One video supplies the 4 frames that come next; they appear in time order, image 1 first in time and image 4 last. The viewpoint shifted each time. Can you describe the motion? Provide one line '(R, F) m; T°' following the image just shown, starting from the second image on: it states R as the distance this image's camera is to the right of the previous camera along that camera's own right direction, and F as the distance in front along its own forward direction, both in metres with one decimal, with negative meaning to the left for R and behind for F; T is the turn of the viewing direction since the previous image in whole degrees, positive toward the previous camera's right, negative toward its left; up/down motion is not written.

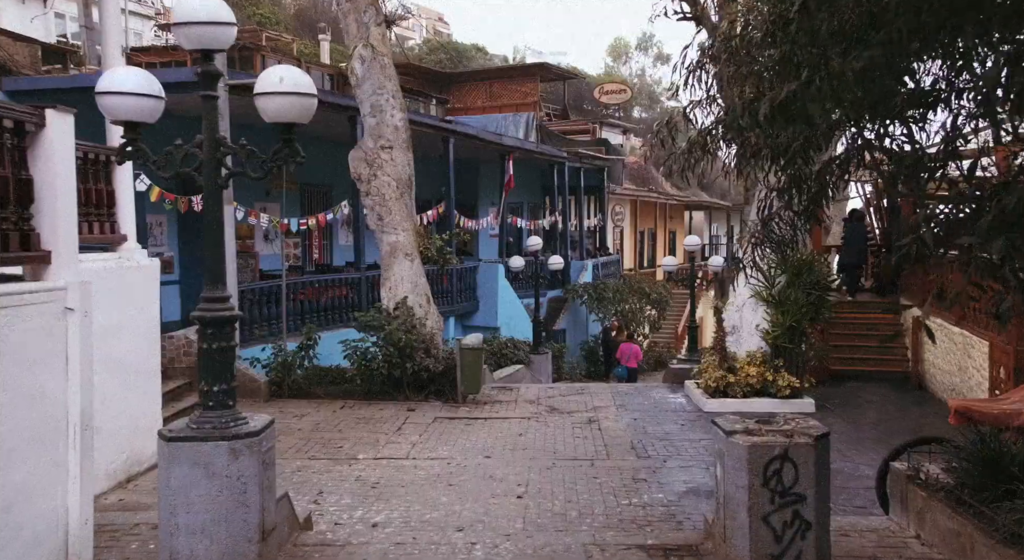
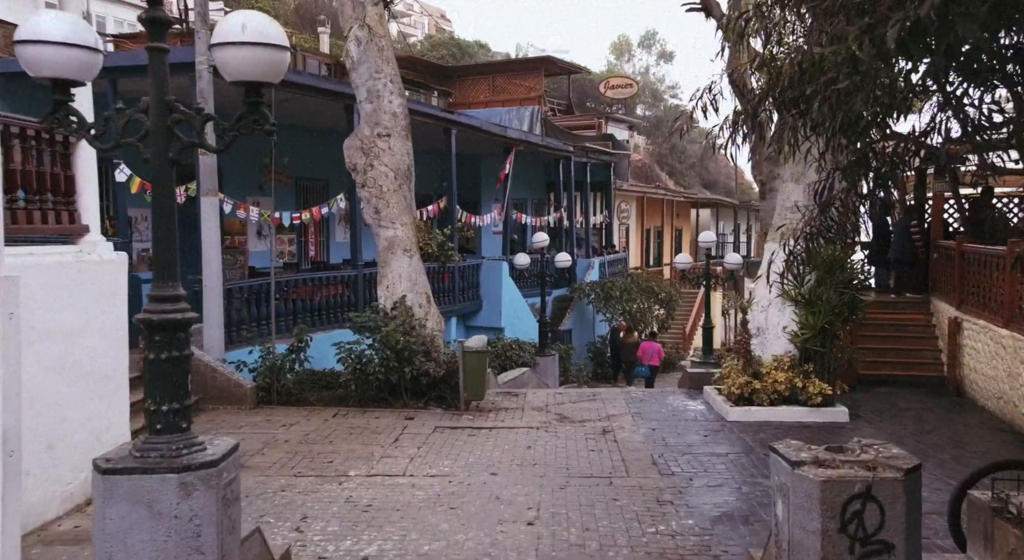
(-0.1, +0.8) m; 0°
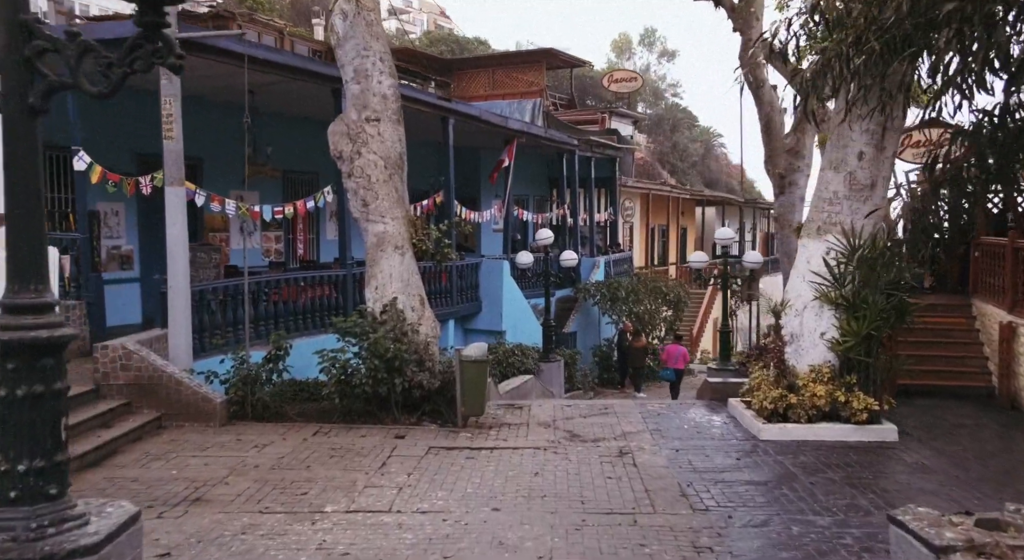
(0.0, +1.1) m; 0°
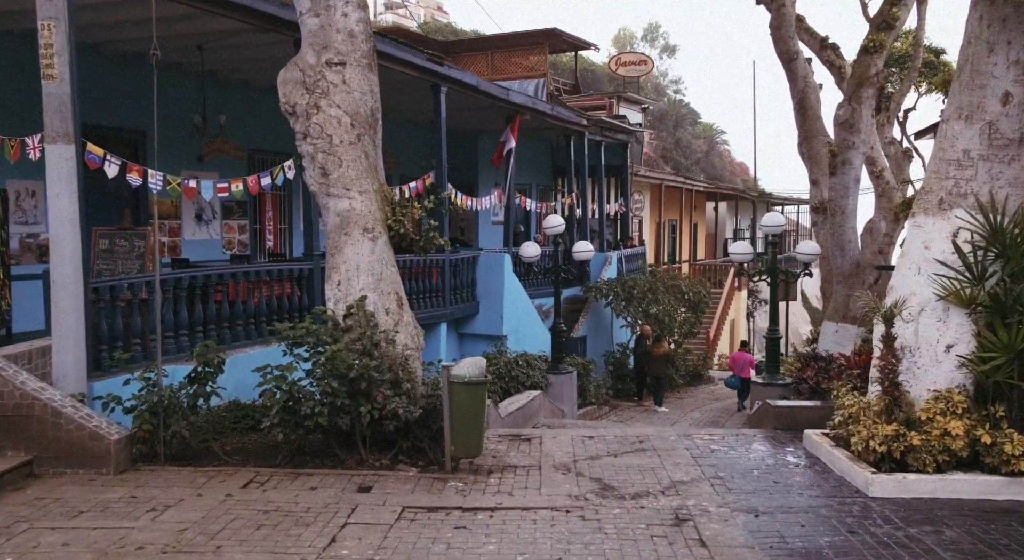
(-0.1, +2.5) m; 0°
